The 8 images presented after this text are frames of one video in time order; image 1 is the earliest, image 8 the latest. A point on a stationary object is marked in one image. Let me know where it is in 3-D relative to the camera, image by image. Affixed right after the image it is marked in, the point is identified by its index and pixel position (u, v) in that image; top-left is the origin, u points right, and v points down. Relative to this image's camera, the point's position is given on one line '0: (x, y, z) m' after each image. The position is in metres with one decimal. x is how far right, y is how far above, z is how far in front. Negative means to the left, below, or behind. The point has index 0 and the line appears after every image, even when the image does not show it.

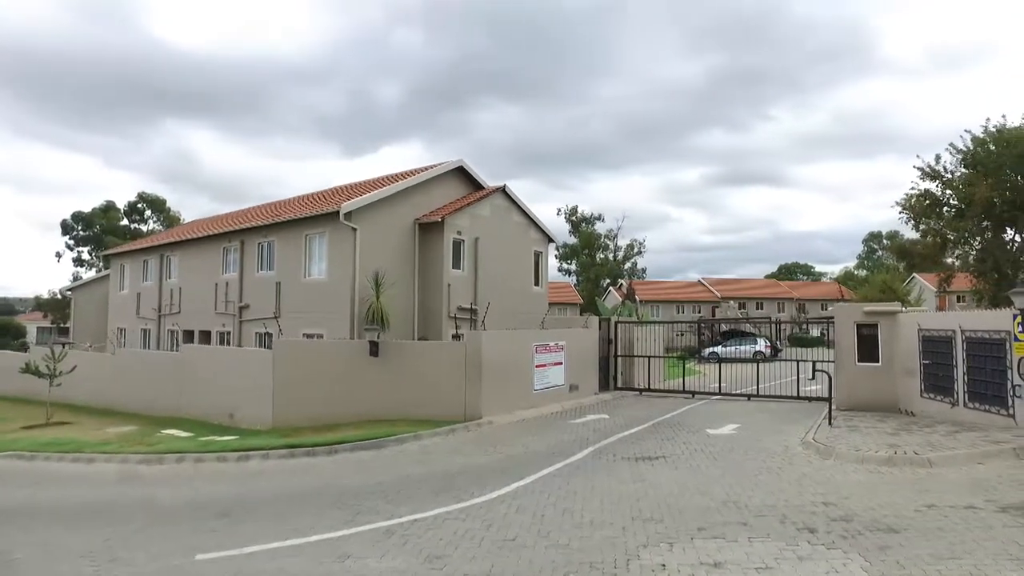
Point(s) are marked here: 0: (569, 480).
0: (+0.9, -2.9, +10.0) m
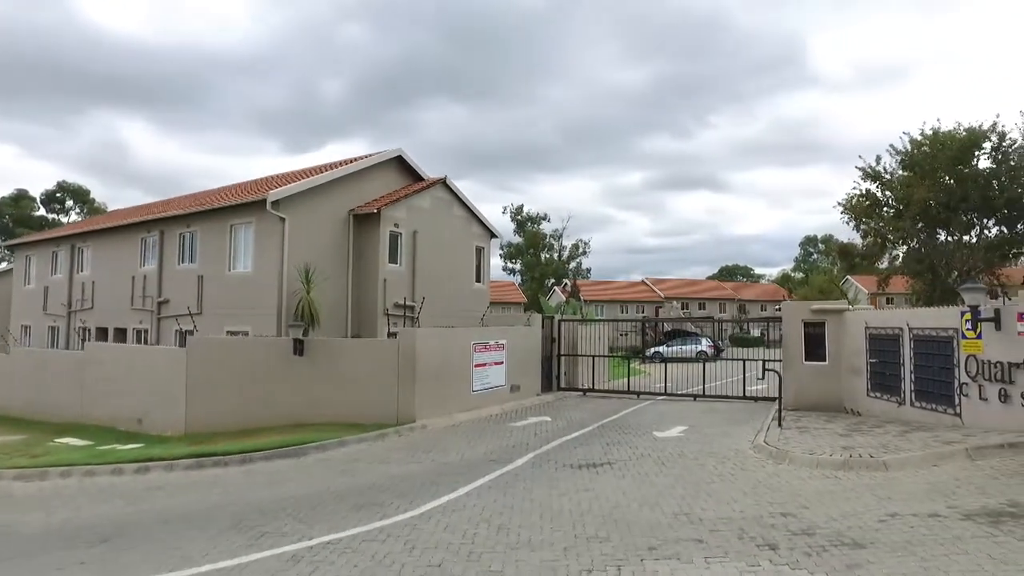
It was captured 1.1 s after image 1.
0: (-0.1, -2.8, +9.0) m
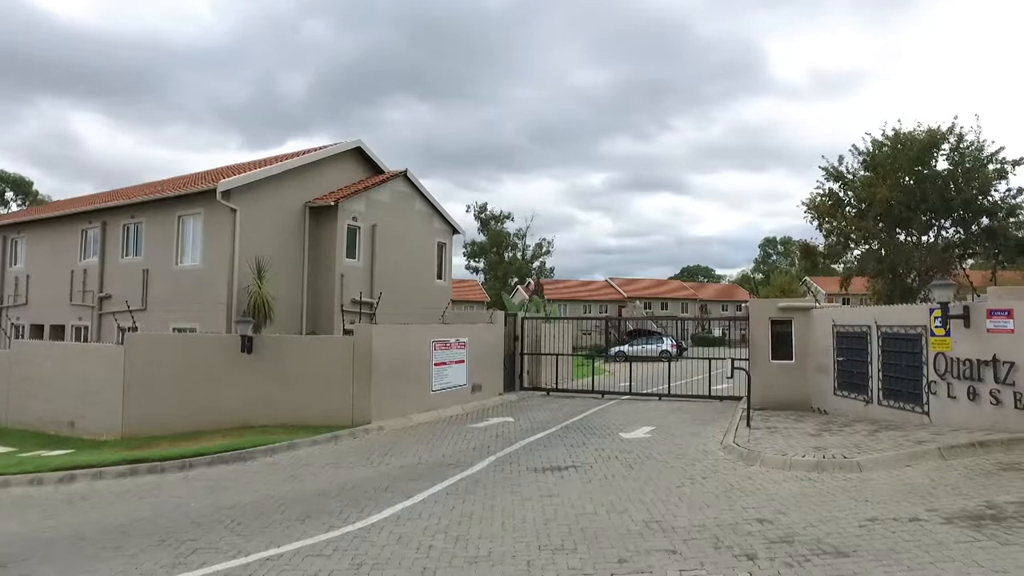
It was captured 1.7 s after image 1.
0: (-0.6, -2.7, +8.4) m
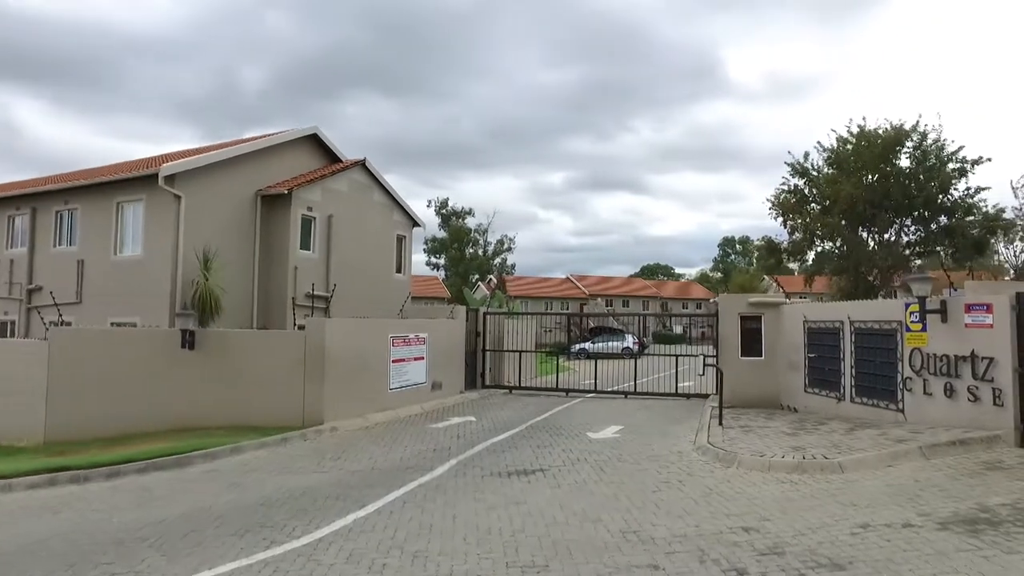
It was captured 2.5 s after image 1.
0: (-1.0, -2.6, +7.6) m
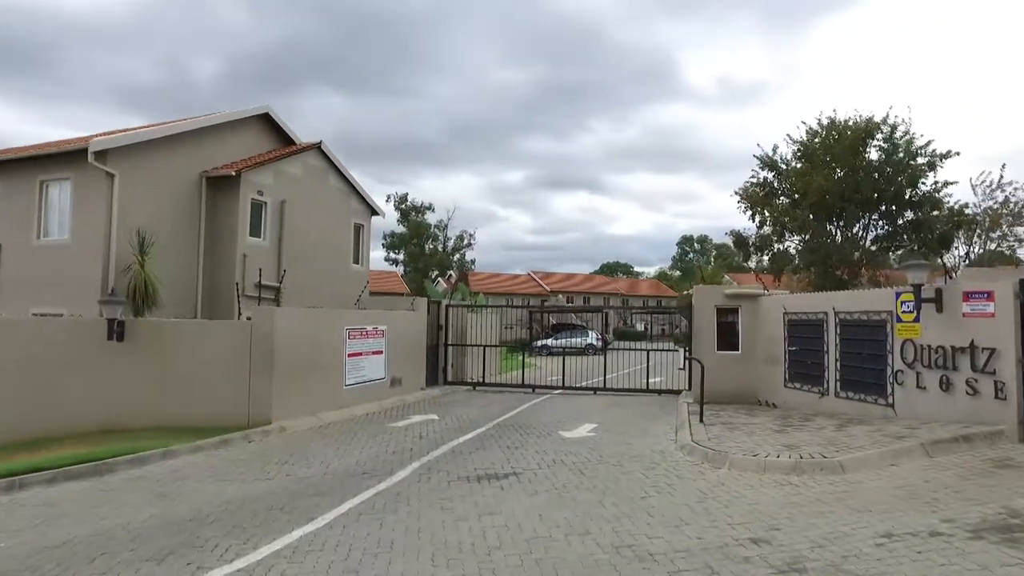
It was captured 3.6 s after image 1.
0: (-1.3, -2.3, +6.6) m
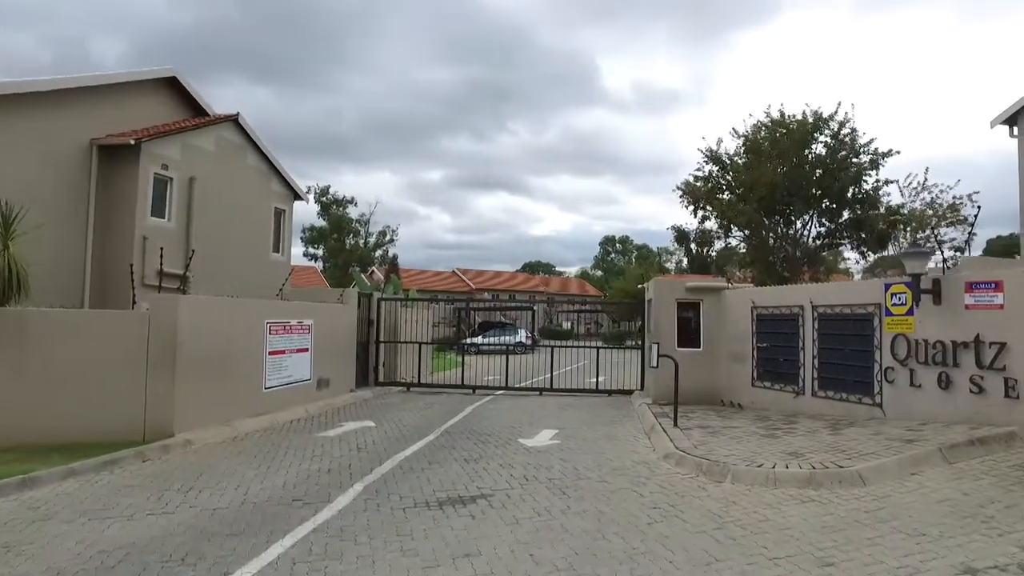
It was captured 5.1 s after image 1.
0: (-1.4, -2.1, +4.9) m
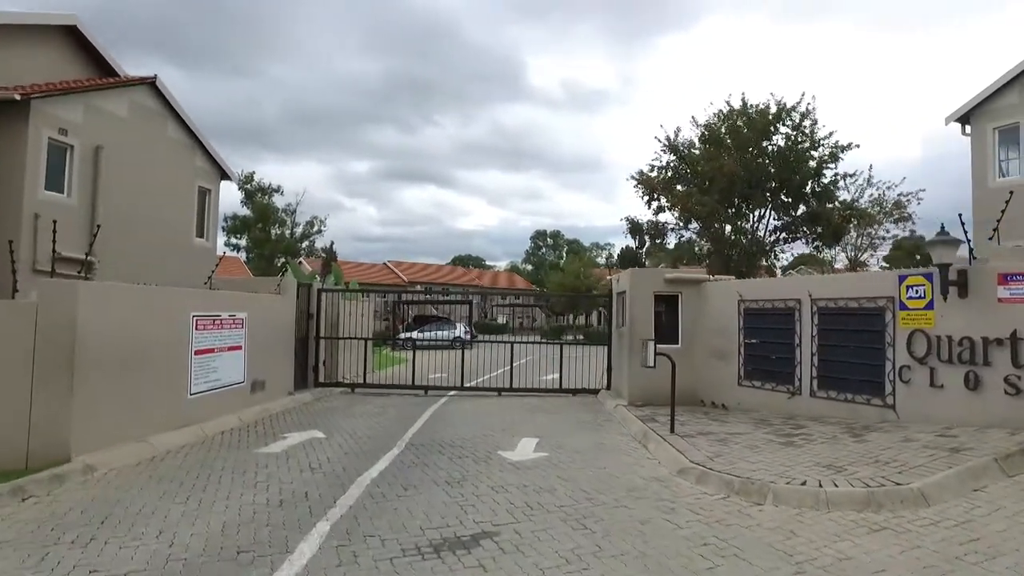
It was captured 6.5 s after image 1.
0: (-1.1, -2.0, +3.4) m
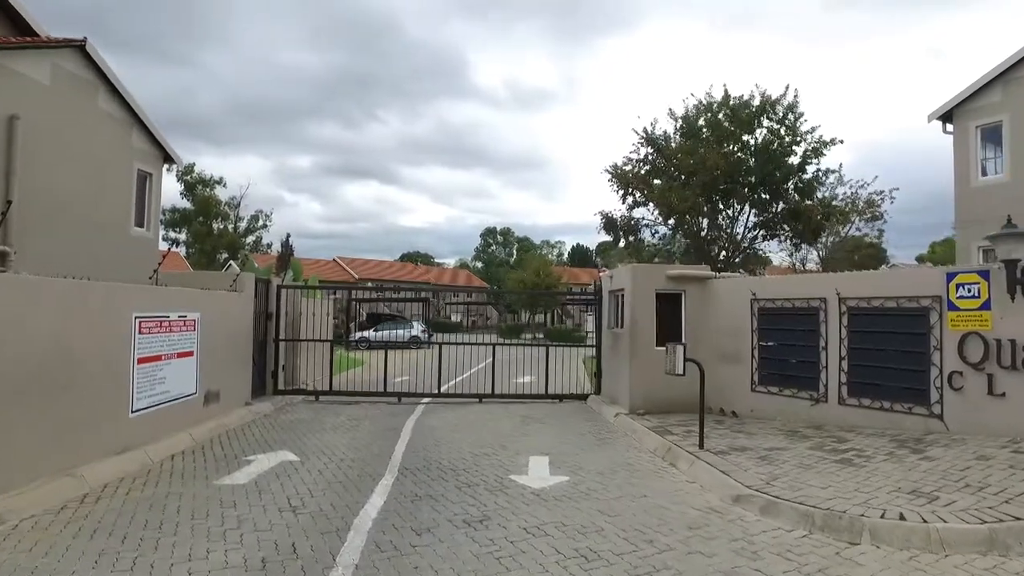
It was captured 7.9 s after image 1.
0: (-0.5, -2.0, +2.0) m
